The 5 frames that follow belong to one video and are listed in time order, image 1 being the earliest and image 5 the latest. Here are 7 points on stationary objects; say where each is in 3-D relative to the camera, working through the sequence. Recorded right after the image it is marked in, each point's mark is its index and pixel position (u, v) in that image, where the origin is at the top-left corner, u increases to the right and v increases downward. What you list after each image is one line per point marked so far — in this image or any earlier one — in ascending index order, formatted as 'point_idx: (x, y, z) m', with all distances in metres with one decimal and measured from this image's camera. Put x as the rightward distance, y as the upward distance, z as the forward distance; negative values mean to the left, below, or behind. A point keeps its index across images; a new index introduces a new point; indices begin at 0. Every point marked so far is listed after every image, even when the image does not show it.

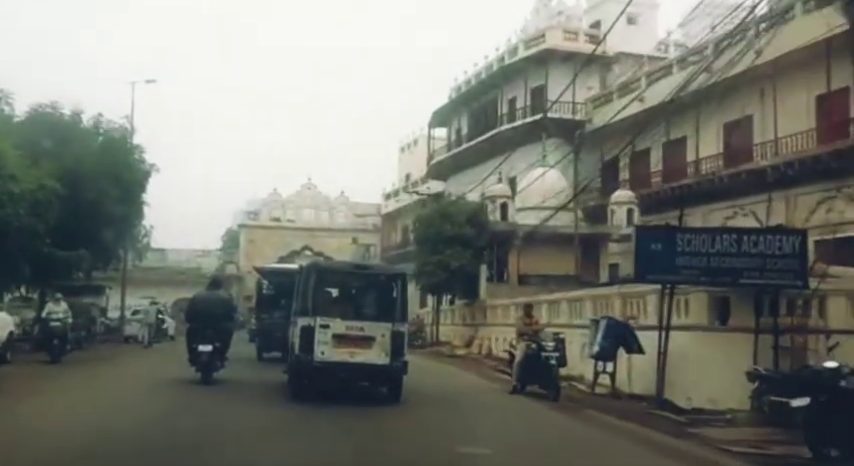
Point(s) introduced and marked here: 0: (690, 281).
0: (+4.1, -0.8, +13.7) m
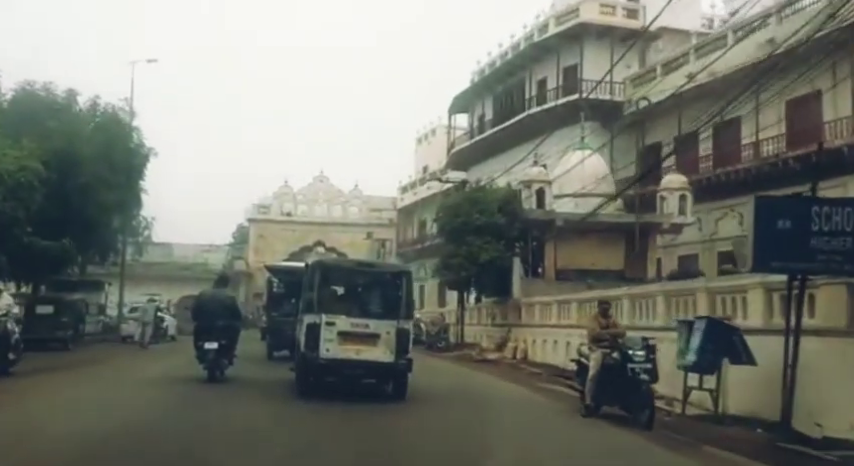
0: (+4.7, -0.4, +10.2) m
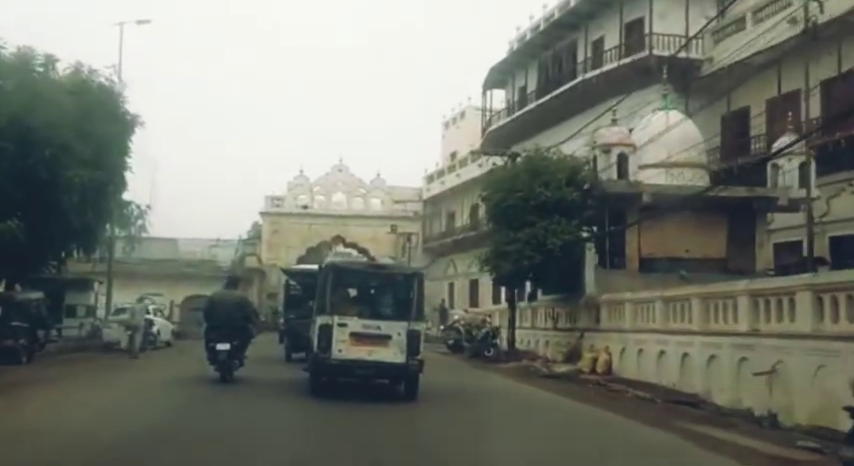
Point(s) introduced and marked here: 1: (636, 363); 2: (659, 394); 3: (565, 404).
0: (+5.6, +0.1, +4.1) m
1: (+4.4, -2.7, +18.3) m
2: (+4.1, -2.9, +15.5) m
3: (+2.6, -3.2, +16.4) m
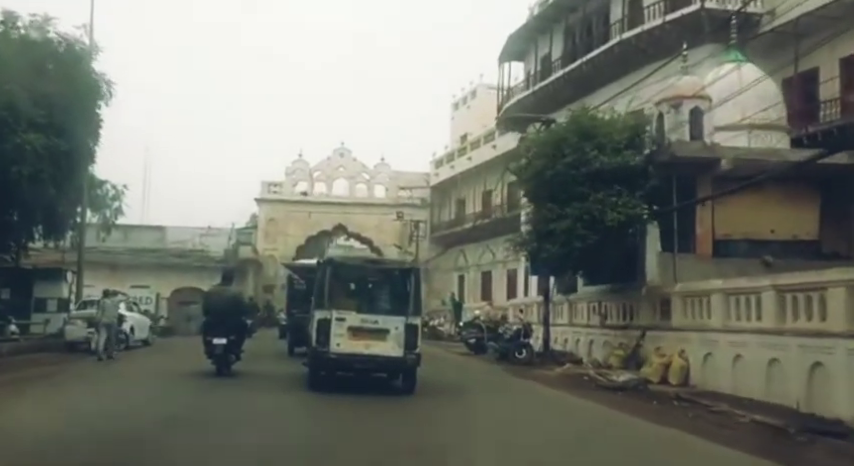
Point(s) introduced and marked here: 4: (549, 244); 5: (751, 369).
0: (+6.1, +0.5, -0.1) m
1: (+4.9, -2.2, +14.1) m
2: (+4.6, -2.4, +11.3) m
3: (+3.1, -2.7, +12.2) m
4: (+2.4, -0.2, +17.7) m
5: (+5.0, -2.1, +13.4) m
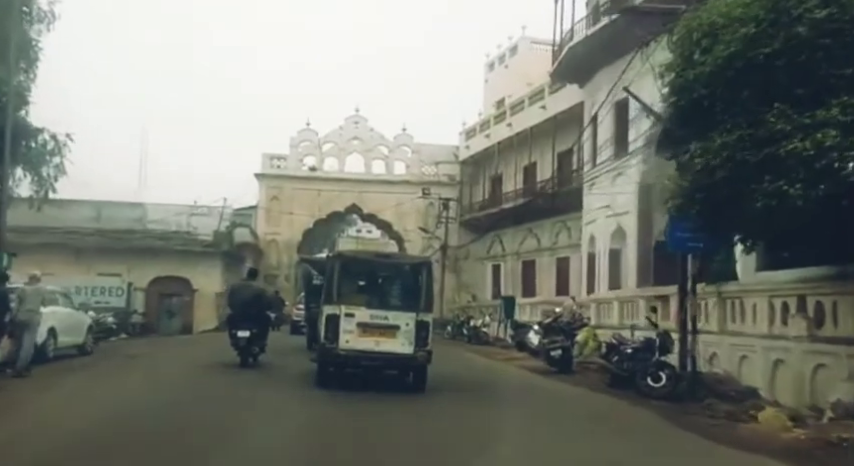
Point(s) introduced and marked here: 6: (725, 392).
0: (+7.0, +1.1, -8.7) m
1: (+6.0, -1.5, +5.5) m
2: (+5.7, -1.7, +2.7) m
3: (+4.1, -2.0, +3.6) m
4: (+3.6, +0.5, +9.1) m
5: (+6.0, -1.4, +4.8) m
6: (+4.6, -2.3, +13.6) m
